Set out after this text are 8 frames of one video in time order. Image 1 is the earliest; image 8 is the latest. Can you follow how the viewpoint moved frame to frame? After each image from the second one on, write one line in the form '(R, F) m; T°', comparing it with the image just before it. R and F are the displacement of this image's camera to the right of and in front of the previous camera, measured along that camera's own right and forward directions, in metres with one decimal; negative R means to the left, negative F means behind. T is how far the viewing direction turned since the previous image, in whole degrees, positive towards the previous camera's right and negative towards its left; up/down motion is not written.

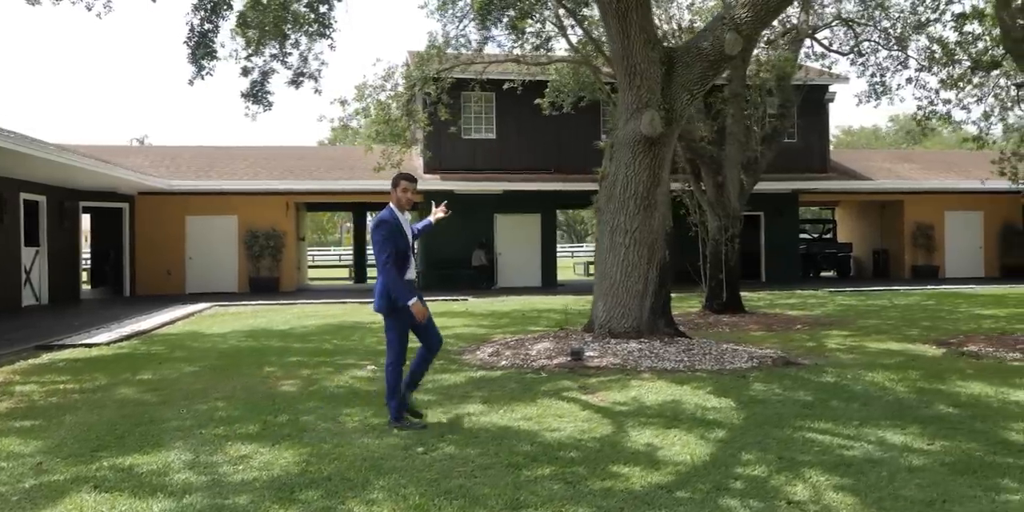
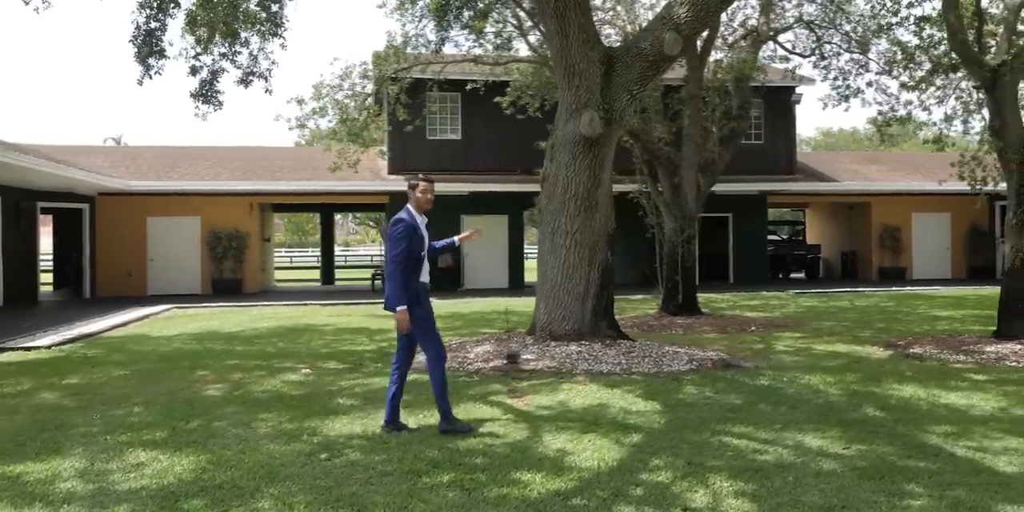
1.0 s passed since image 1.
(+0.7, +0.1) m; +1°
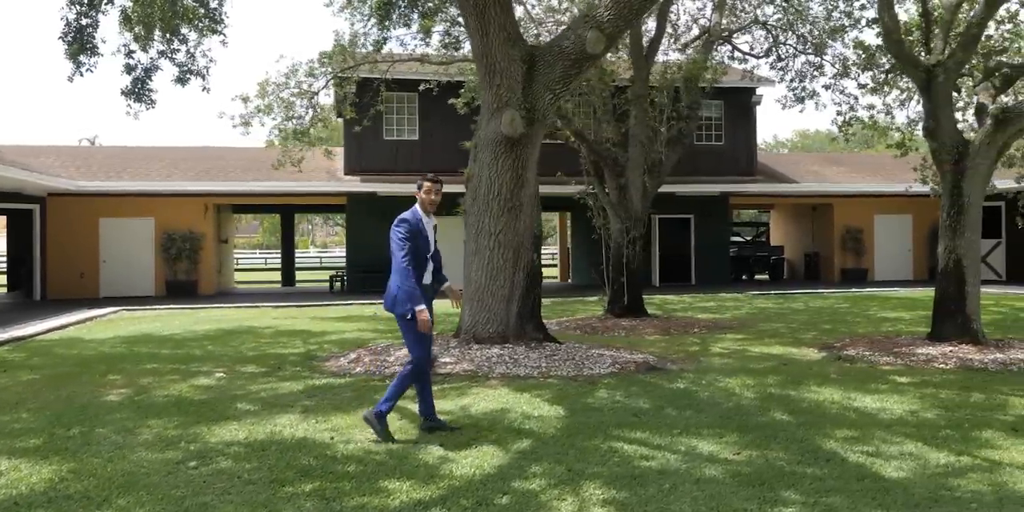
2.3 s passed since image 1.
(+0.9, +0.1) m; +1°
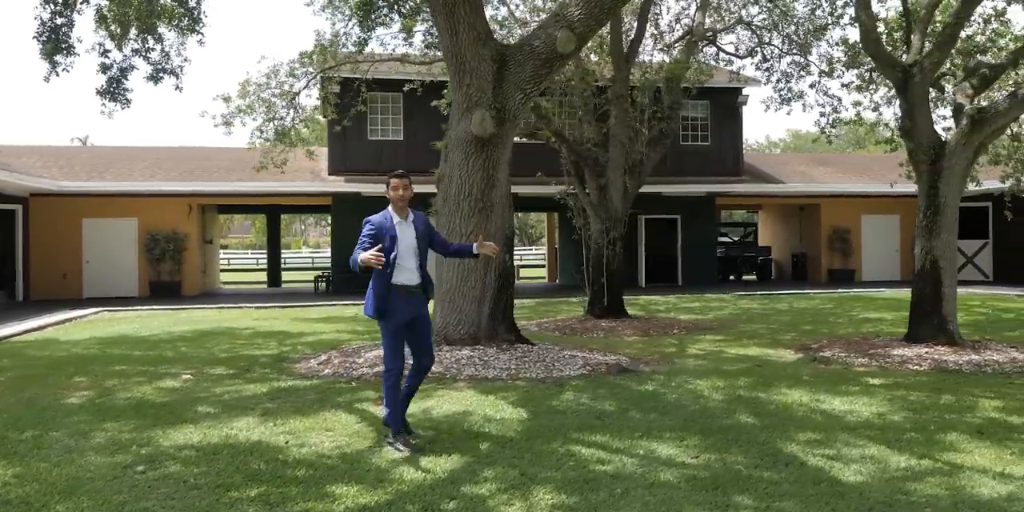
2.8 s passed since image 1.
(+0.4, +0.1) m; 0°
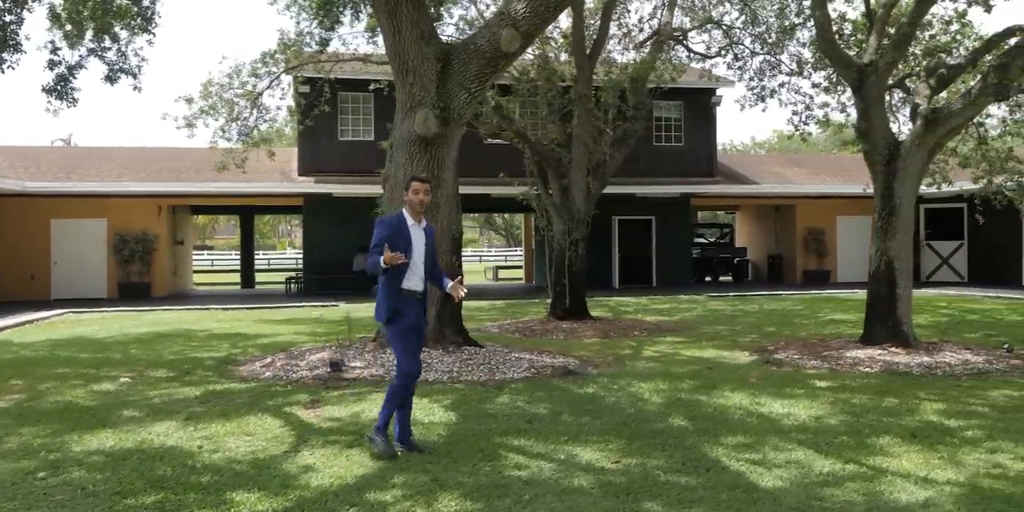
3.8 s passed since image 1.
(+0.7, +0.1) m; 0°
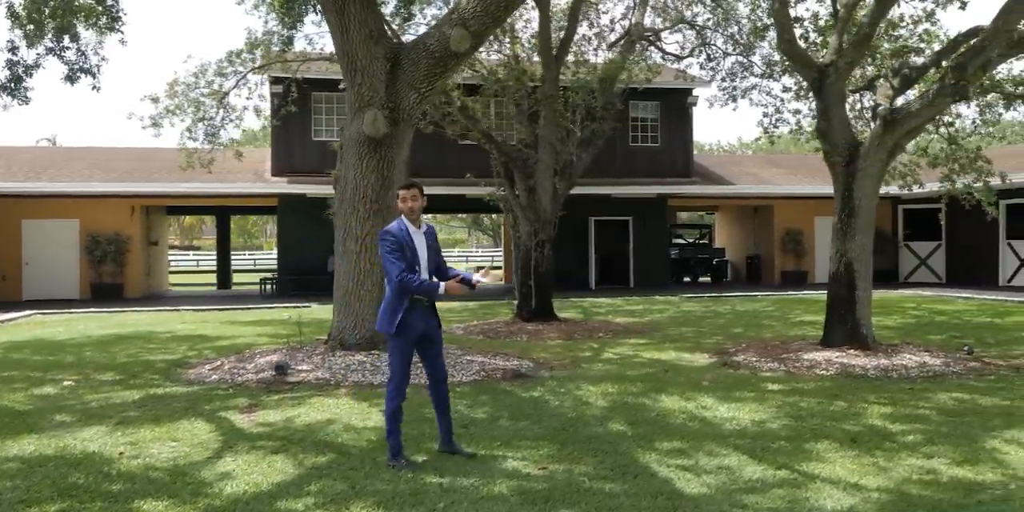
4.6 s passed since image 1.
(+0.6, +0.1) m; 0°
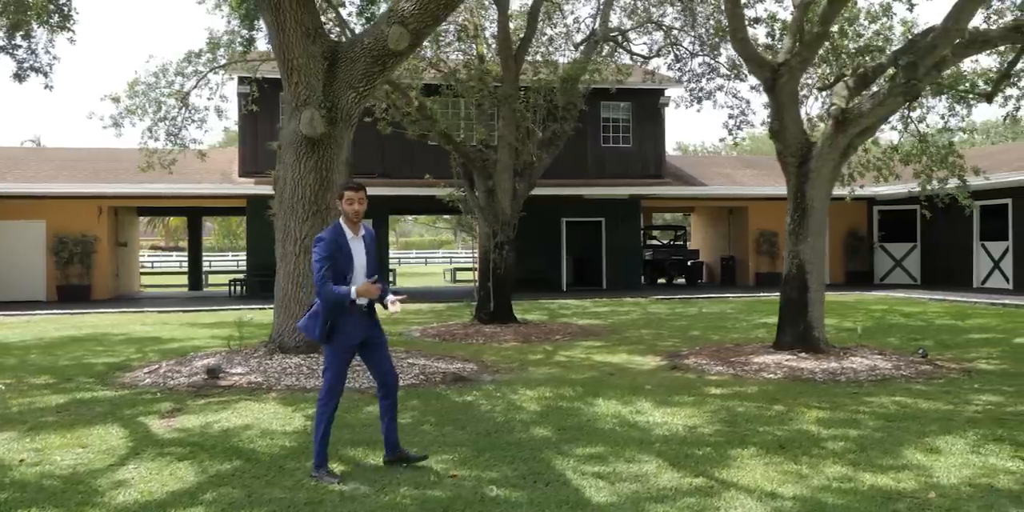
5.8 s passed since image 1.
(+0.7, +0.1) m; 0°
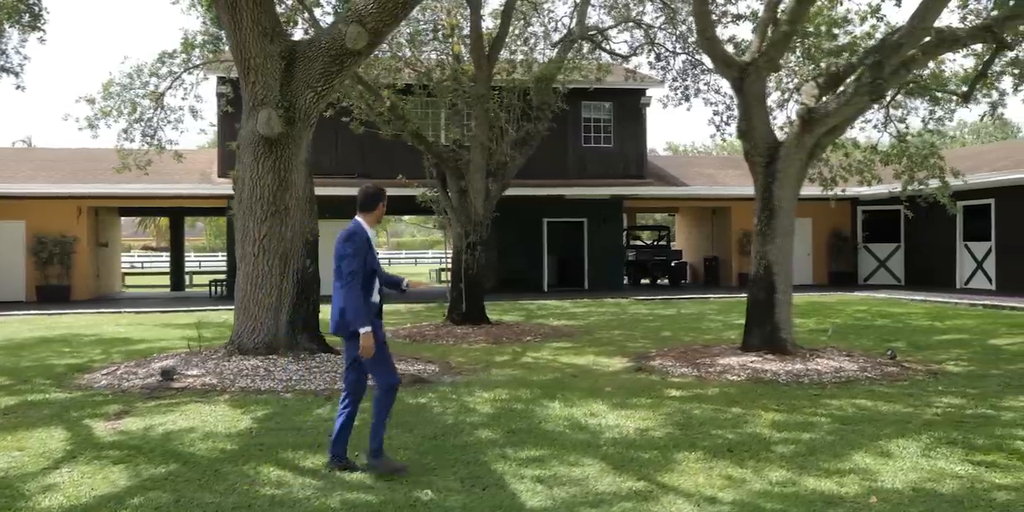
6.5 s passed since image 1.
(+0.5, +0.1) m; 0°
